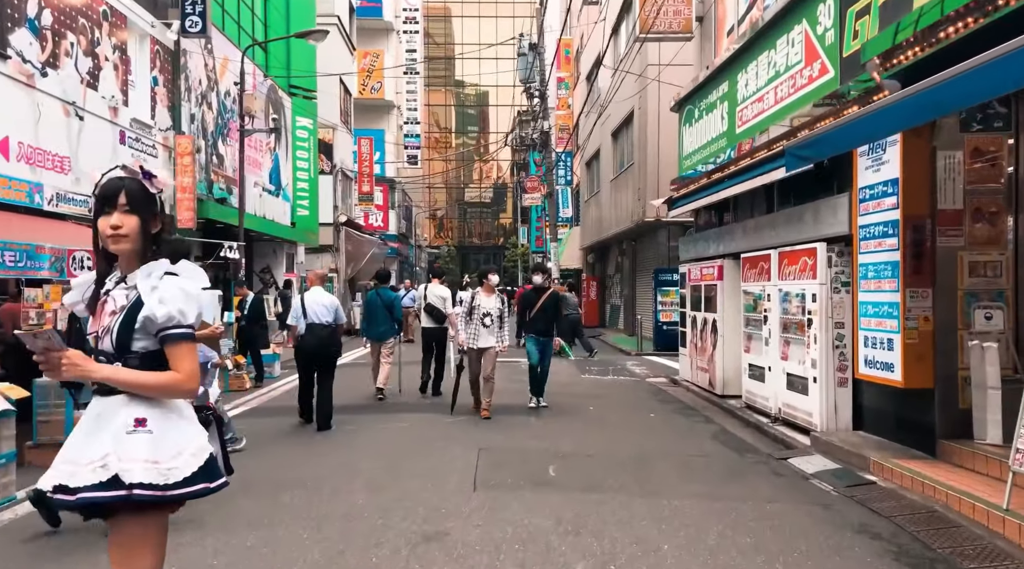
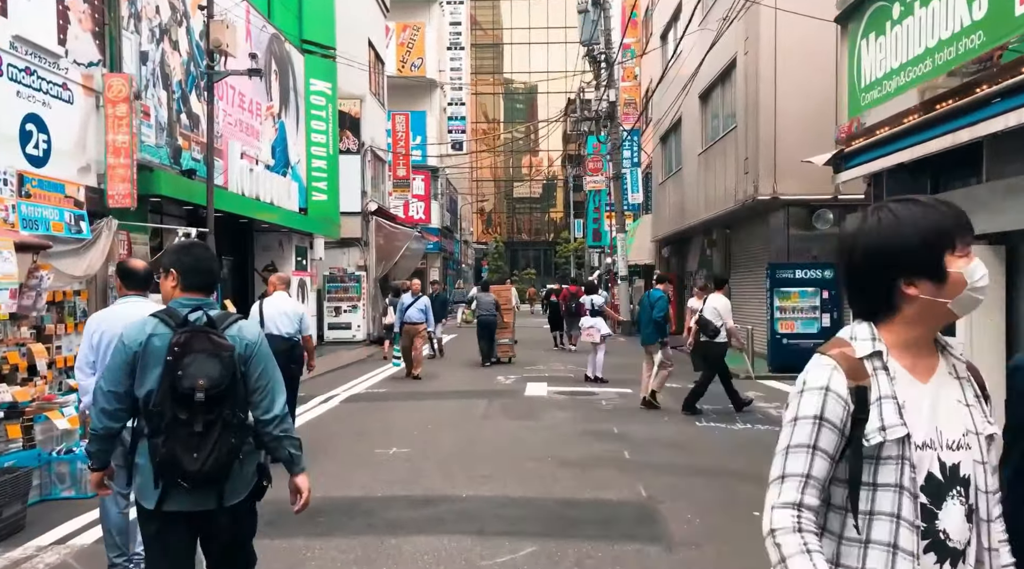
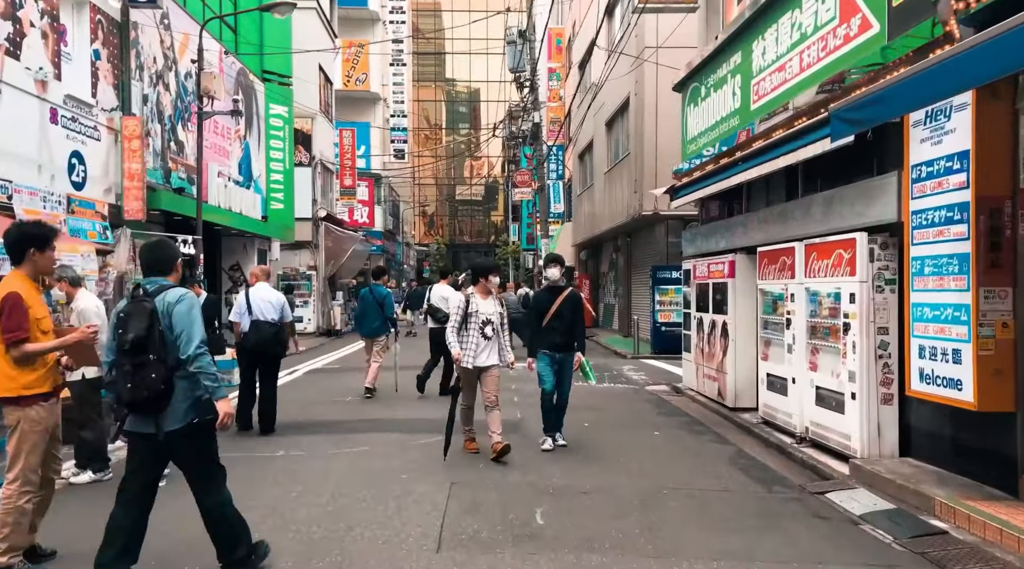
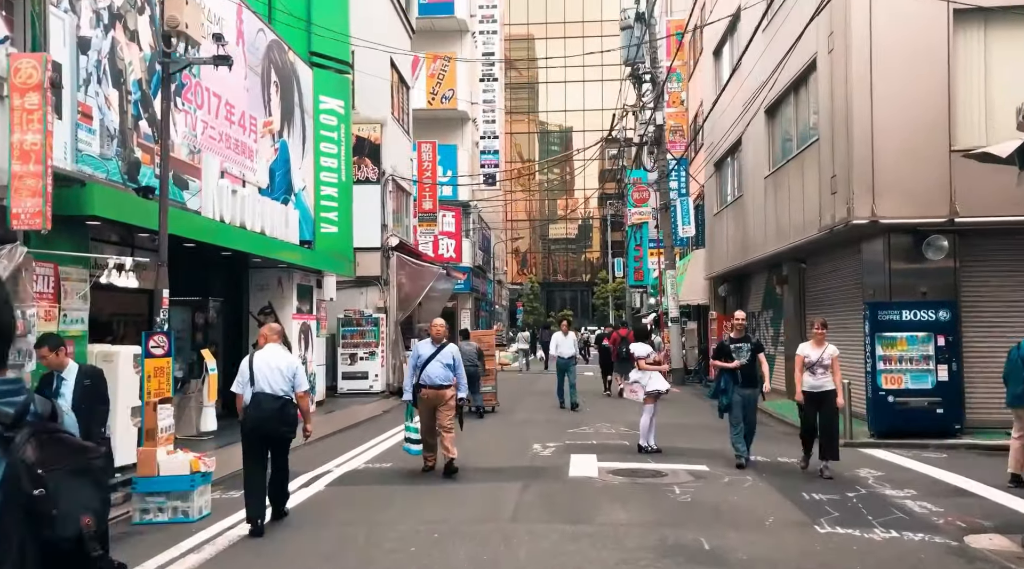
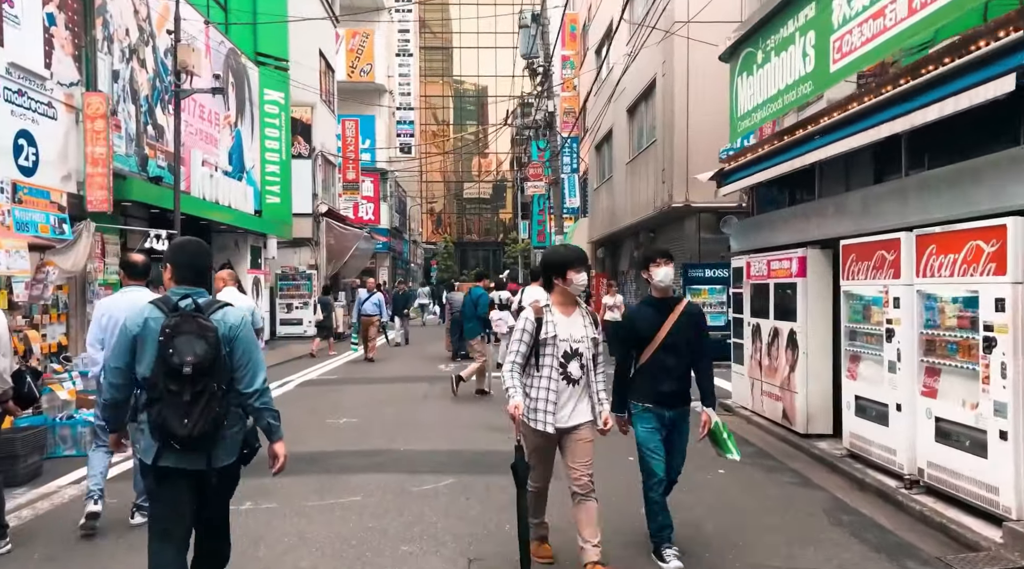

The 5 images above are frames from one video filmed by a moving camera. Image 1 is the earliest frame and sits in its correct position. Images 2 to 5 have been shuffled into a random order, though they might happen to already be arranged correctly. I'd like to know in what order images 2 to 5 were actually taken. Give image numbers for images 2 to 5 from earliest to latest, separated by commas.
3, 5, 2, 4
